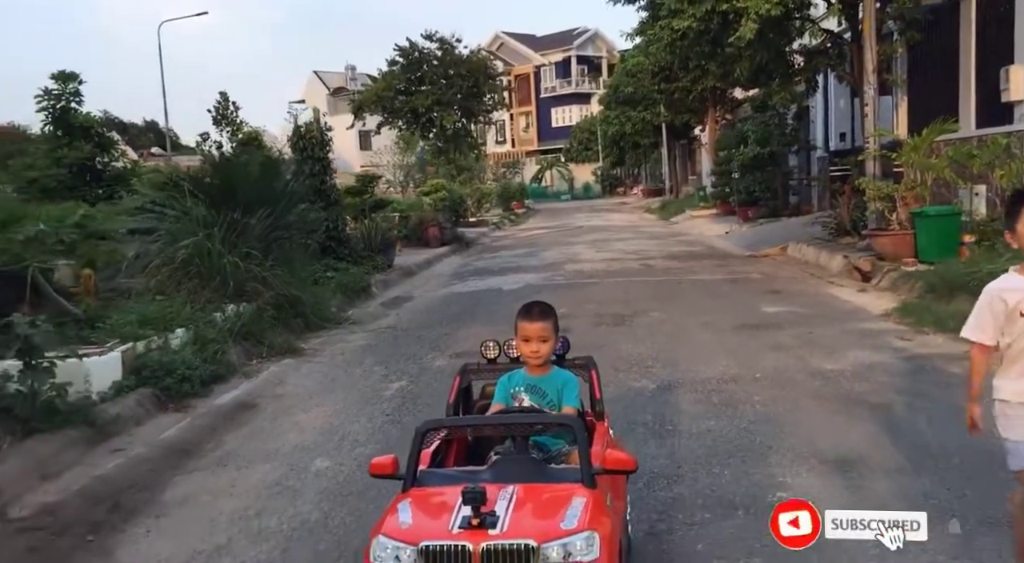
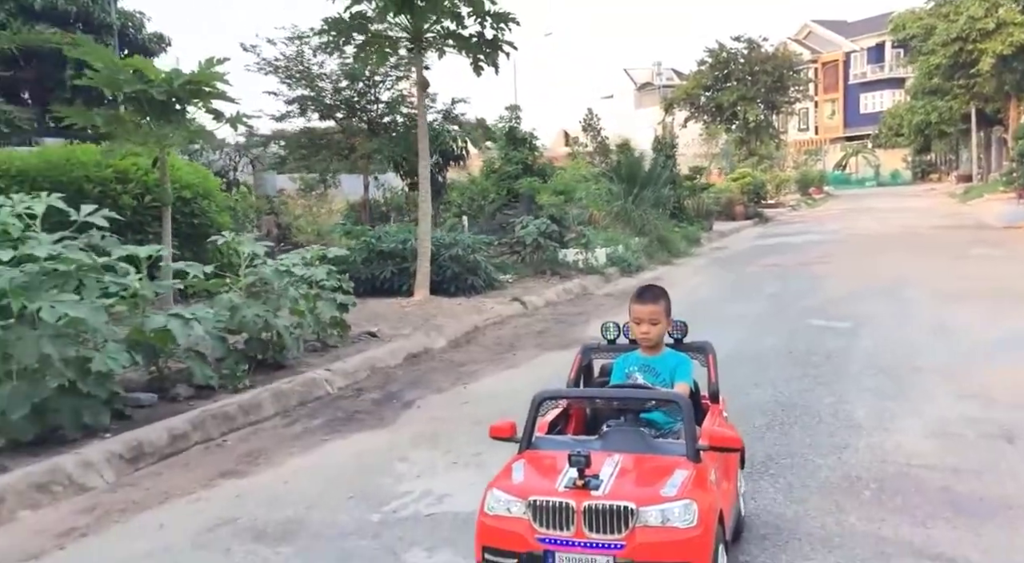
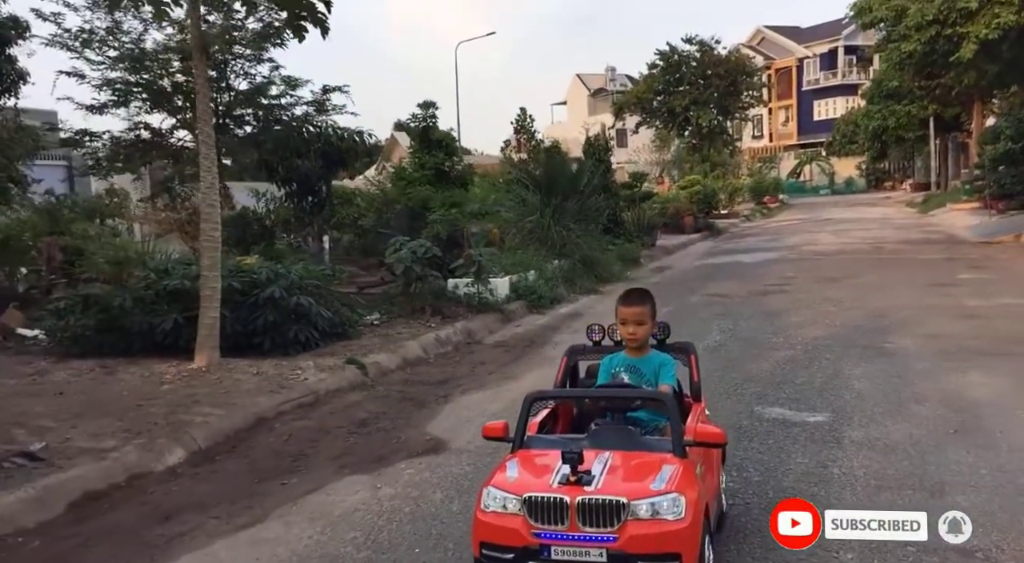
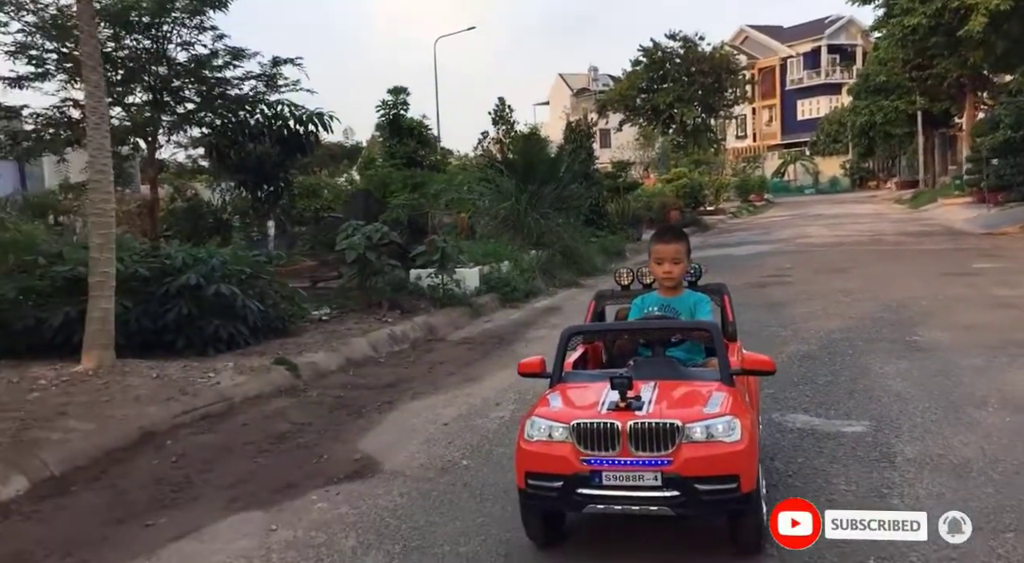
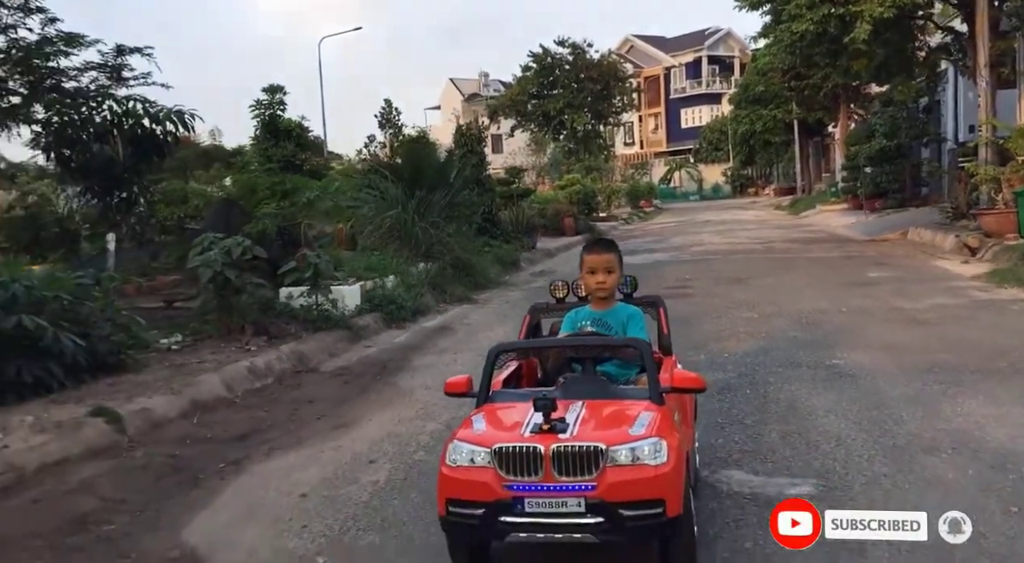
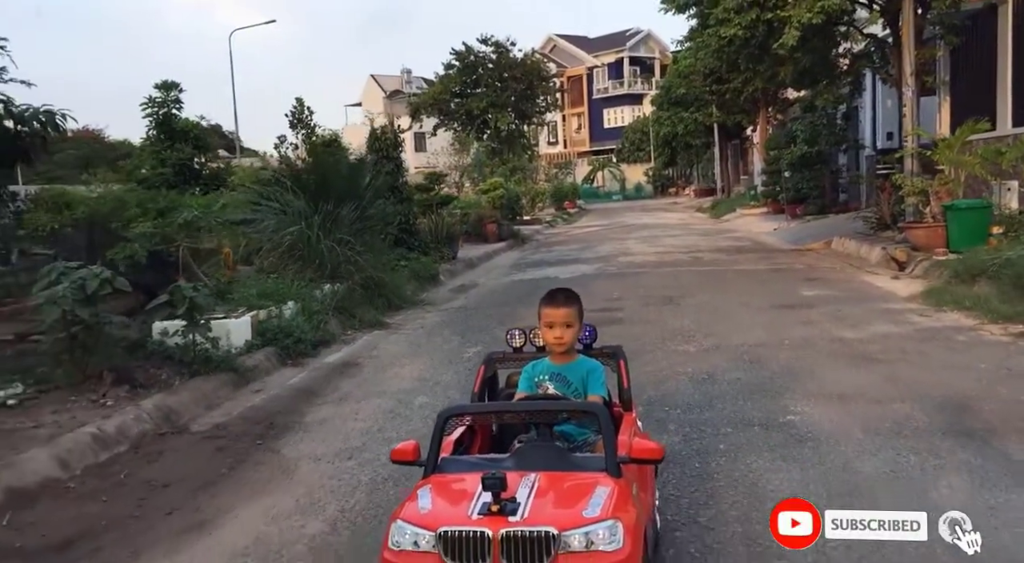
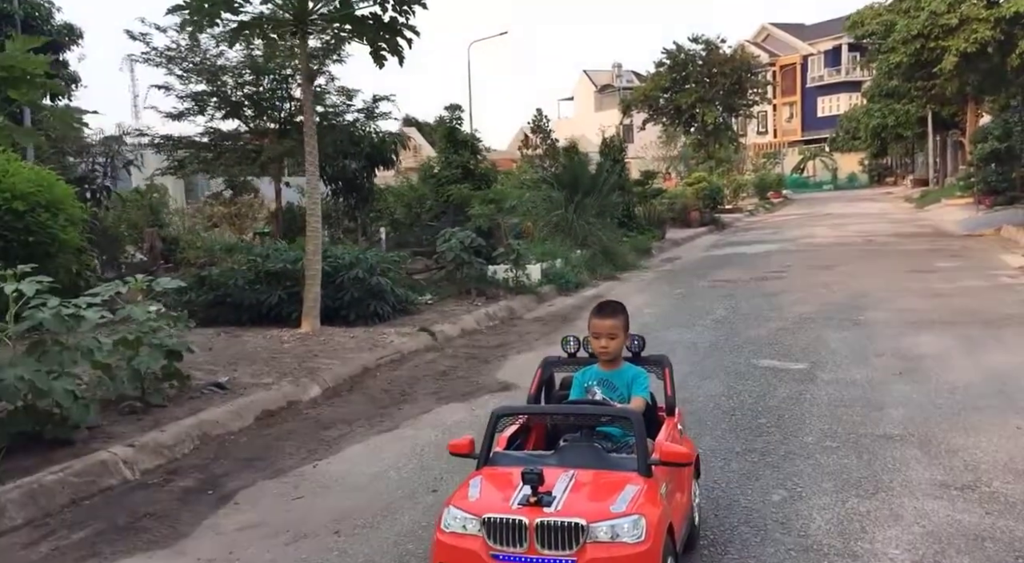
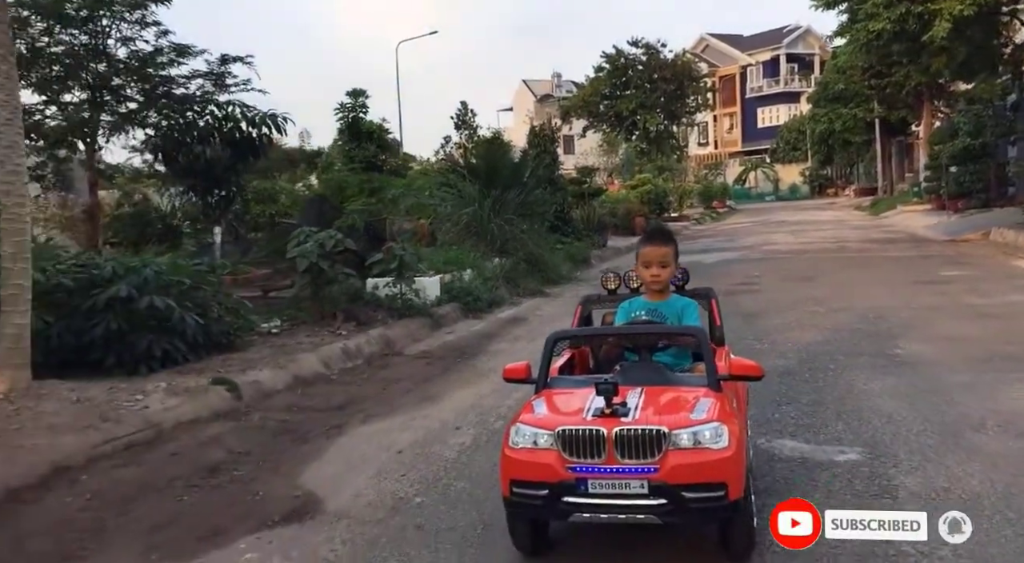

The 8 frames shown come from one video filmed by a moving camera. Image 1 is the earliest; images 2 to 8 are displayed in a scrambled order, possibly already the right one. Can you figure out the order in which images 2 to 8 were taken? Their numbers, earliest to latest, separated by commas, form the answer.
6, 5, 8, 4, 3, 7, 2
